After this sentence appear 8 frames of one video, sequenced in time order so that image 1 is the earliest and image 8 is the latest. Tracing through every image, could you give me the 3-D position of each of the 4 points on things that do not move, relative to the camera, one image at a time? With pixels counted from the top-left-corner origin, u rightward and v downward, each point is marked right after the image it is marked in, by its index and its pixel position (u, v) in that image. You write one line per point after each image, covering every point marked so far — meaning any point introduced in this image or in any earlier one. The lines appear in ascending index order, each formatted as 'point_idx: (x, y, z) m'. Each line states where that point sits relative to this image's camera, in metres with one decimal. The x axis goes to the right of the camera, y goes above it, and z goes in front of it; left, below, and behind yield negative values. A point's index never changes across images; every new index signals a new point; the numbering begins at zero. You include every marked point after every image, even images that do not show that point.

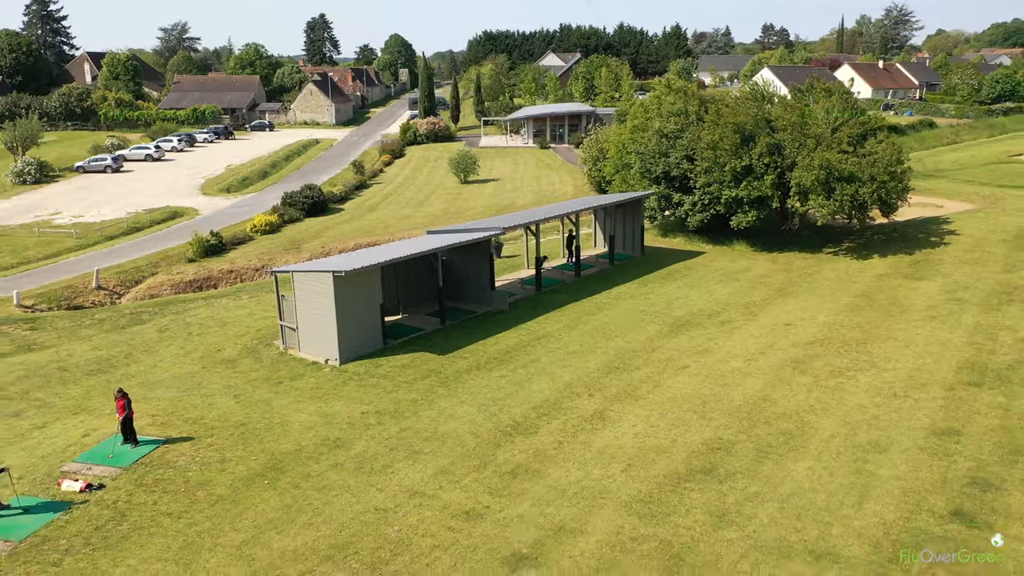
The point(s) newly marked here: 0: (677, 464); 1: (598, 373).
0: (+2.7, -2.9, +13.6) m
1: (+1.8, -1.8, +18.0) m
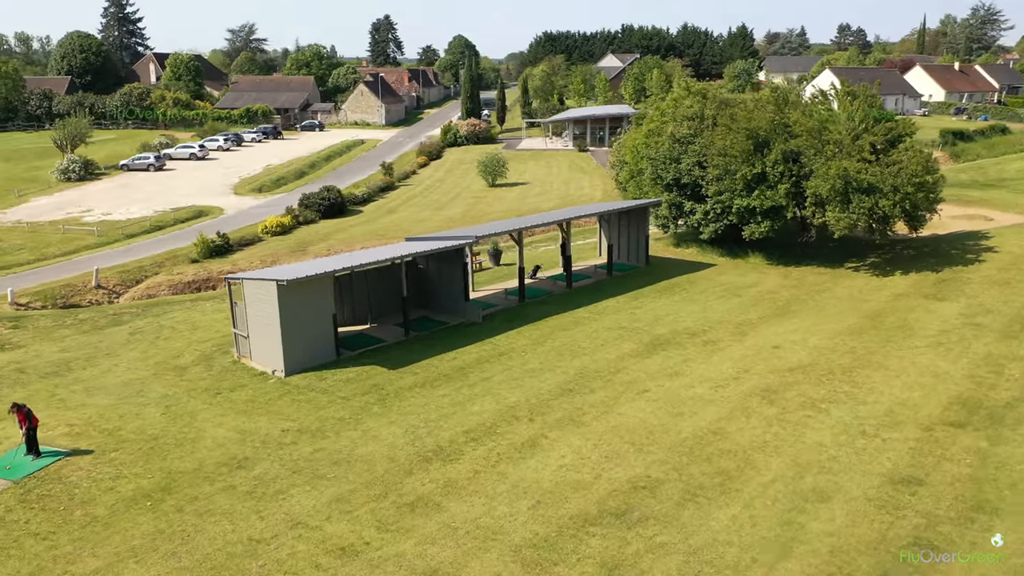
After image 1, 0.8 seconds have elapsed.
0: (+1.1, -3.2, +12.4) m
1: (+0.7, -2.2, +16.9) m
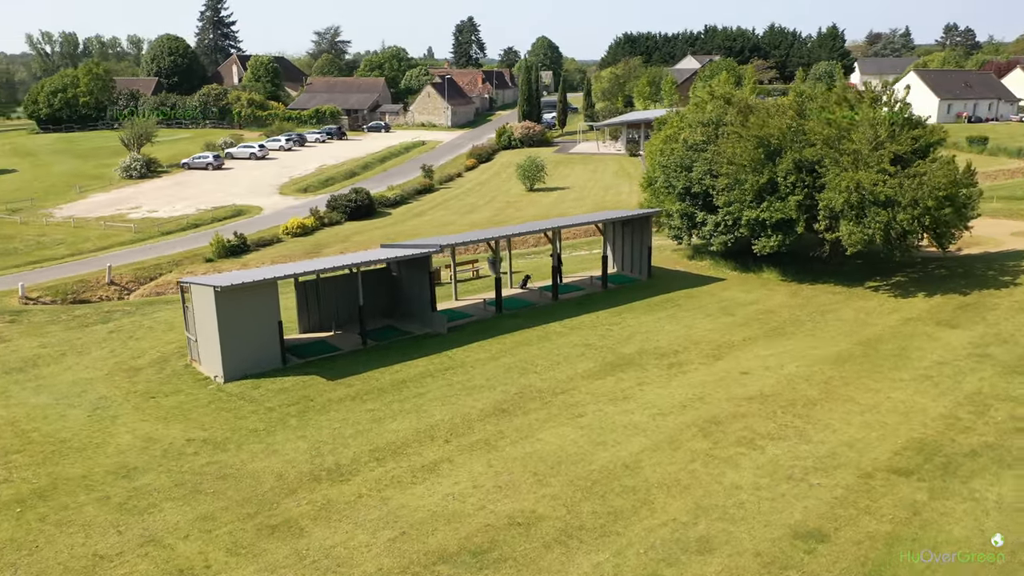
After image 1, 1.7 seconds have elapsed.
0: (-0.8, -3.5, +11.6) m
1: (-0.7, -2.5, +16.1) m
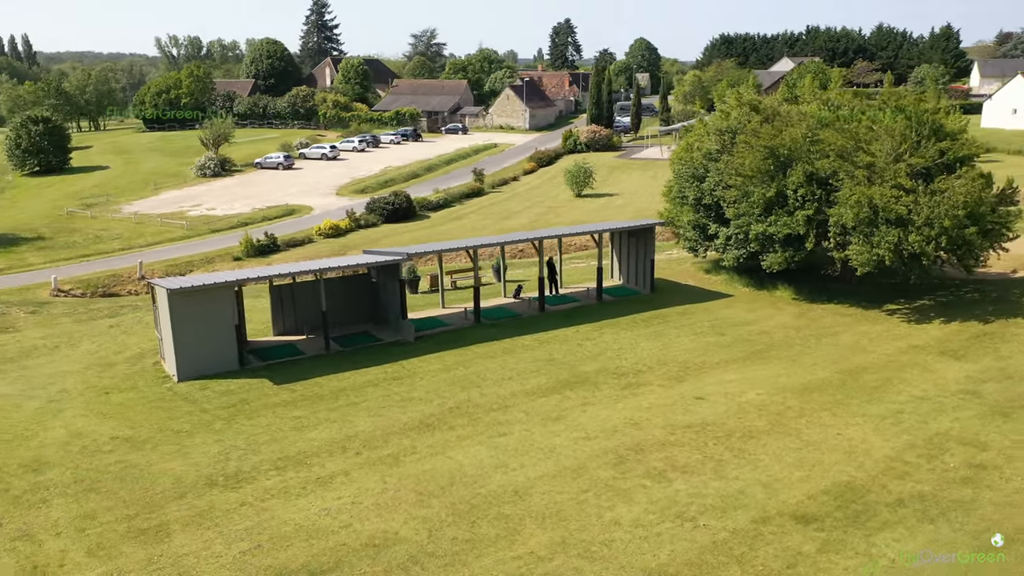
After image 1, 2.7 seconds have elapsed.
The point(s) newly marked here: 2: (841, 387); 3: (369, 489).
0: (-2.9, -3.7, +11.5) m
1: (-2.2, -2.7, +15.9) m
2: (+7.1, -2.1, +18.0) m
3: (-2.3, -3.3, +13.5) m
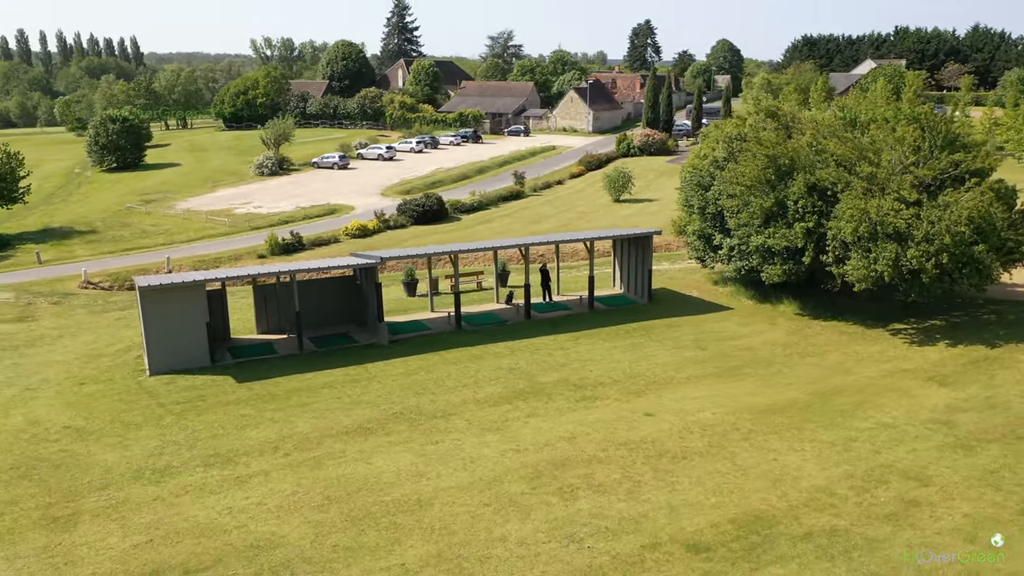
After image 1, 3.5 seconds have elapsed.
0: (-4.7, -3.8, +11.8) m
1: (-3.5, -2.8, +16.1) m
2: (+6.0, -2.5, +17.2) m
3: (-3.8, -3.4, +13.7) m
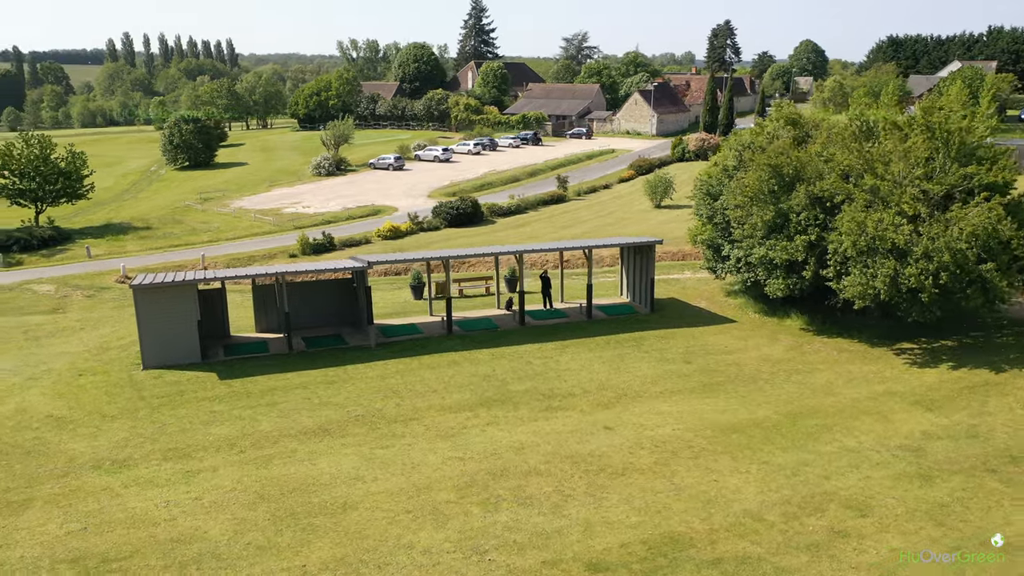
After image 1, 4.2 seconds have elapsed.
0: (-6.0, -3.8, +12.4) m
1: (-4.4, -2.8, +16.6) m
2: (+5.2, -2.8, +16.7) m
3: (-5.0, -3.4, +14.3) m
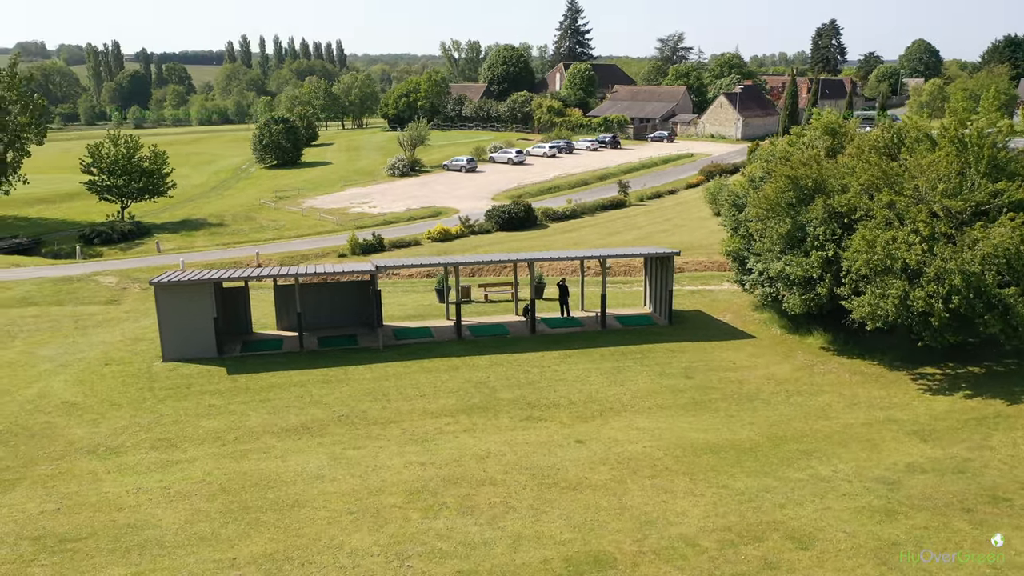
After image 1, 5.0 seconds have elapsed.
0: (-7.1, -3.8, +13.4) m
1: (-4.9, -2.9, +17.4) m
2: (+4.6, -3.2, +16.2) m
3: (-5.8, -3.5, +15.1) m
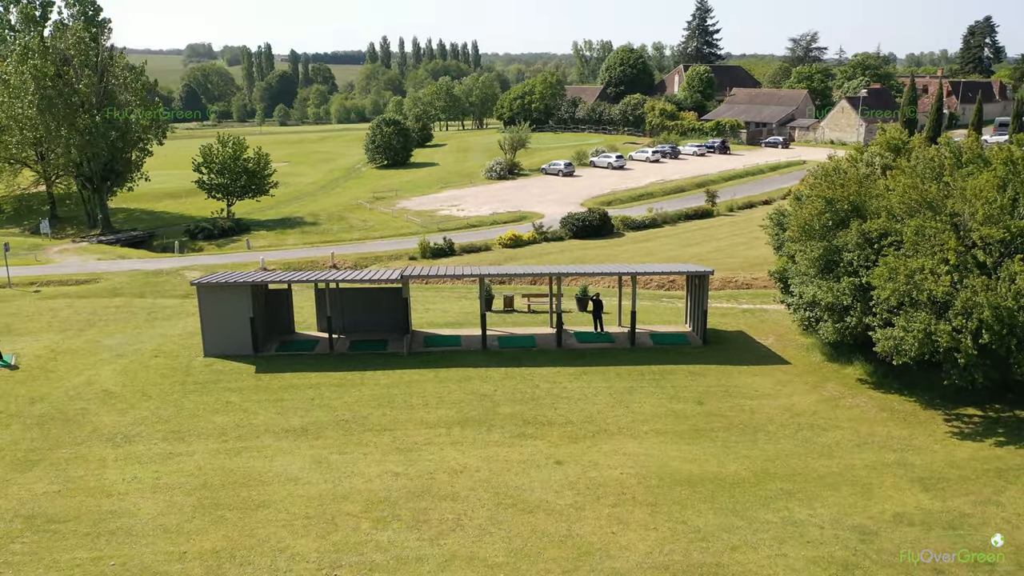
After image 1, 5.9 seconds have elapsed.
0: (-8.0, -3.9, +14.7) m
1: (-5.1, -3.1, +18.3) m
2: (+4.0, -3.7, +15.7) m
3: (-6.4, -3.6, +16.2) m
